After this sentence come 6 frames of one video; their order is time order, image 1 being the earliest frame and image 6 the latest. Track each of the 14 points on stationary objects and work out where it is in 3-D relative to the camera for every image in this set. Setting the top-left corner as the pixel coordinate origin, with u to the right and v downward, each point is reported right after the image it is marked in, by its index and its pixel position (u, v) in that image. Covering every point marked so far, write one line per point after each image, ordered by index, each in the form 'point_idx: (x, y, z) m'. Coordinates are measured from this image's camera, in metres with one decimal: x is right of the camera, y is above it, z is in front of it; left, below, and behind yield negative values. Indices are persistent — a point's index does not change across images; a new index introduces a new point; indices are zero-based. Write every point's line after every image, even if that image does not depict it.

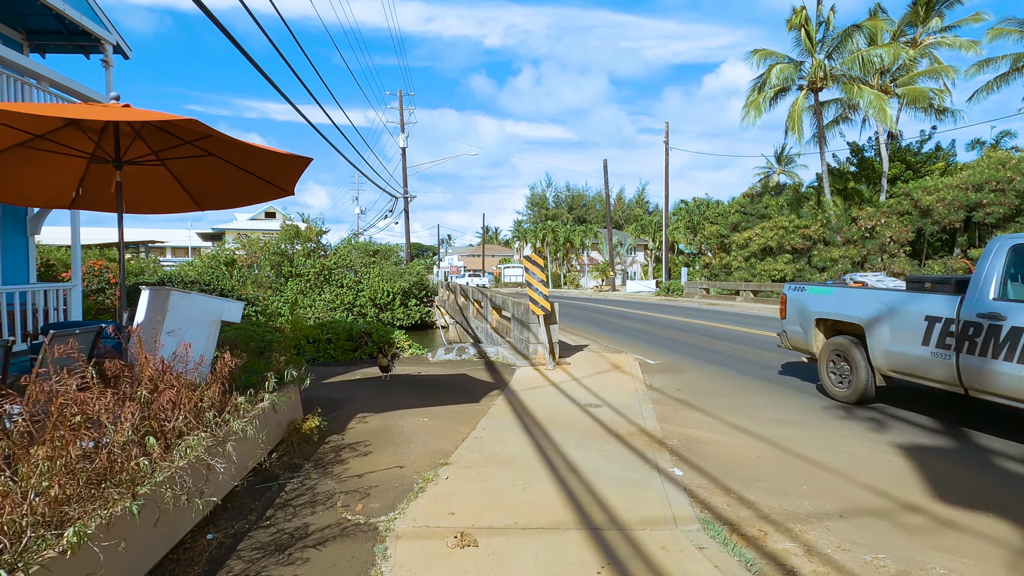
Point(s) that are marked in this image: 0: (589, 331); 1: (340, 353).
0: (+2.2, -1.2, +17.1) m
1: (-3.9, -1.5, +13.3) m
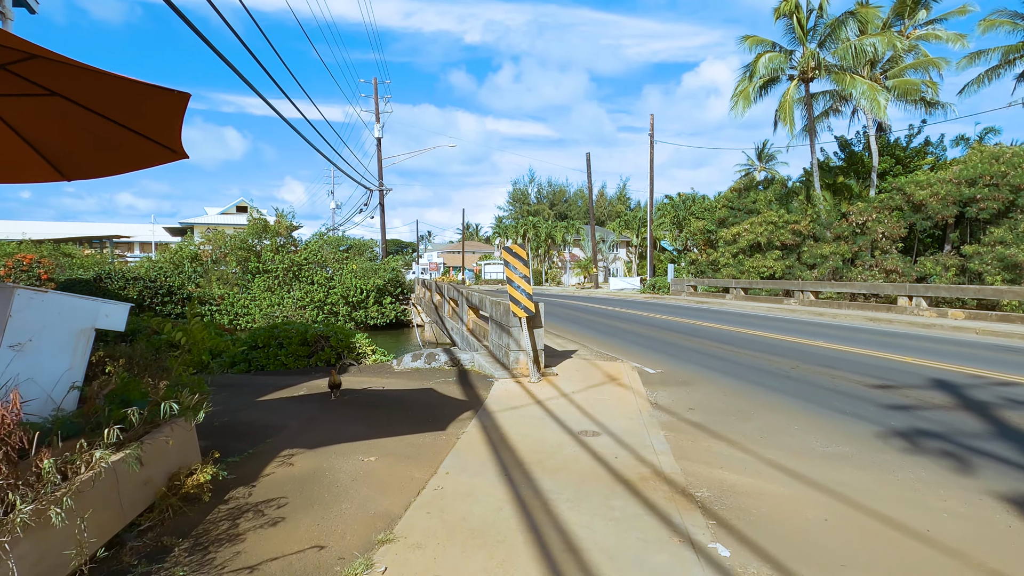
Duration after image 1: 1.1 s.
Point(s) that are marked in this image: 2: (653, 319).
0: (+1.7, -1.2, +15.6) m
1: (-4.3, -1.4, +11.6) m
2: (+4.7, -1.0, +19.9) m
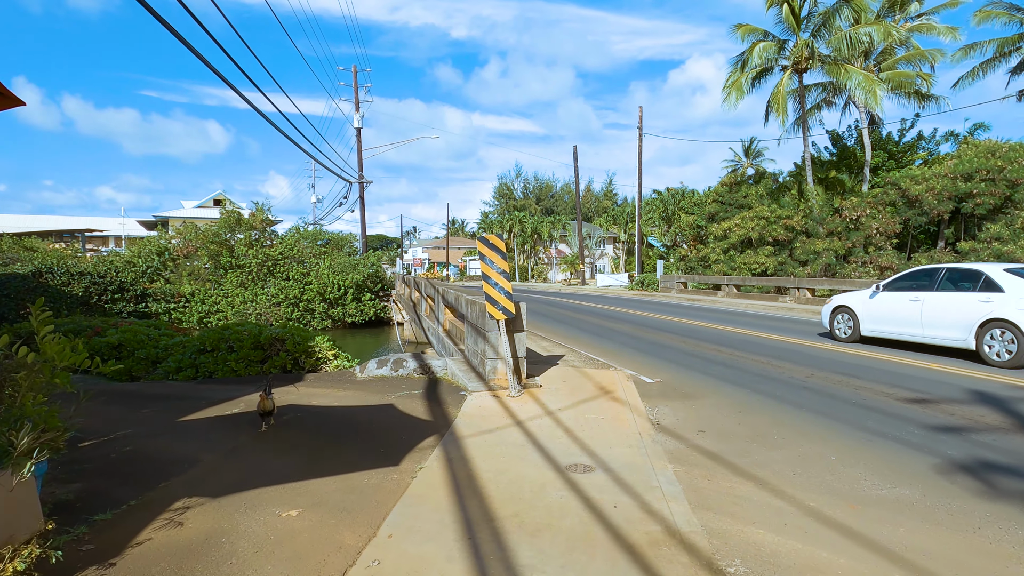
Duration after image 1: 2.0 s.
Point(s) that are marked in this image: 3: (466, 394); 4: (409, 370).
0: (+1.2, -1.1, +14.4) m
1: (-4.7, -1.4, +10.3) m
2: (+4.1, -0.9, +18.7) m
3: (-0.6, -1.3, +7.1) m
4: (-1.6, -1.3, +9.2) m
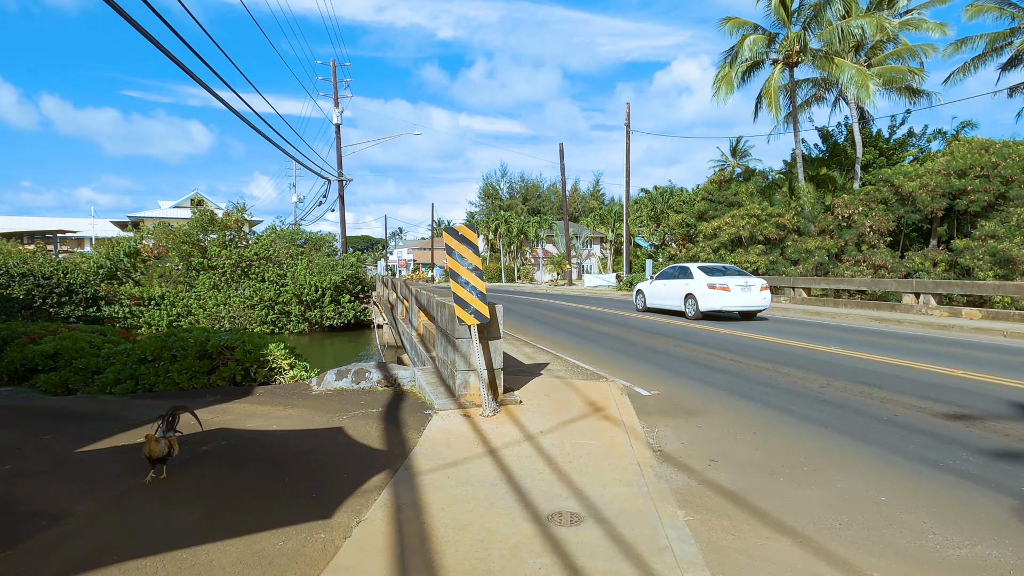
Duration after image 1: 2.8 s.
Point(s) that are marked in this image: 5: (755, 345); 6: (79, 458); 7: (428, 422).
0: (+0.8, -1.1, +13.4) m
1: (-5.0, -1.4, +9.1) m
2: (+3.6, -0.9, +17.7) m
3: (-0.8, -1.3, +6.0) m
4: (-1.9, -1.3, +8.0) m
5: (+4.6, -1.1, +11.2) m
6: (-3.6, -1.4, +4.9) m
7: (-0.8, -1.3, +5.8) m
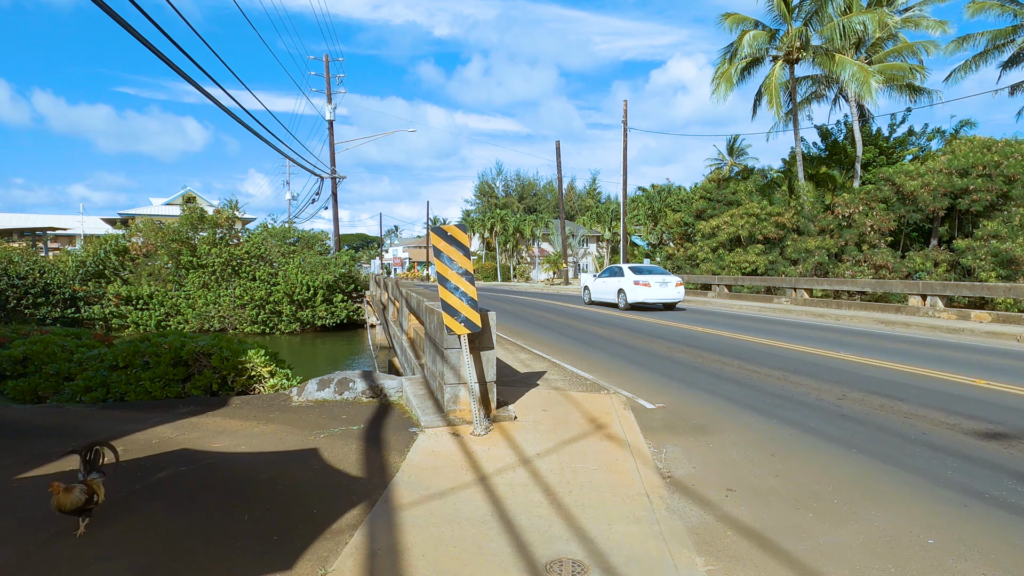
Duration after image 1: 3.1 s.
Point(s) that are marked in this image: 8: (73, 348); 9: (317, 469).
0: (+0.7, -1.1, +12.8) m
1: (-5.1, -1.4, +8.5) m
2: (+3.5, -1.0, +17.2) m
3: (-0.9, -1.3, +5.5) m
4: (-2.0, -1.3, +7.5) m
5: (+4.5, -1.1, +10.7) m
6: (-3.6, -1.5, +4.4) m
7: (-0.9, -1.4, +5.2) m
8: (-8.3, -1.1, +11.3) m
9: (-1.5, -1.4, +4.7) m
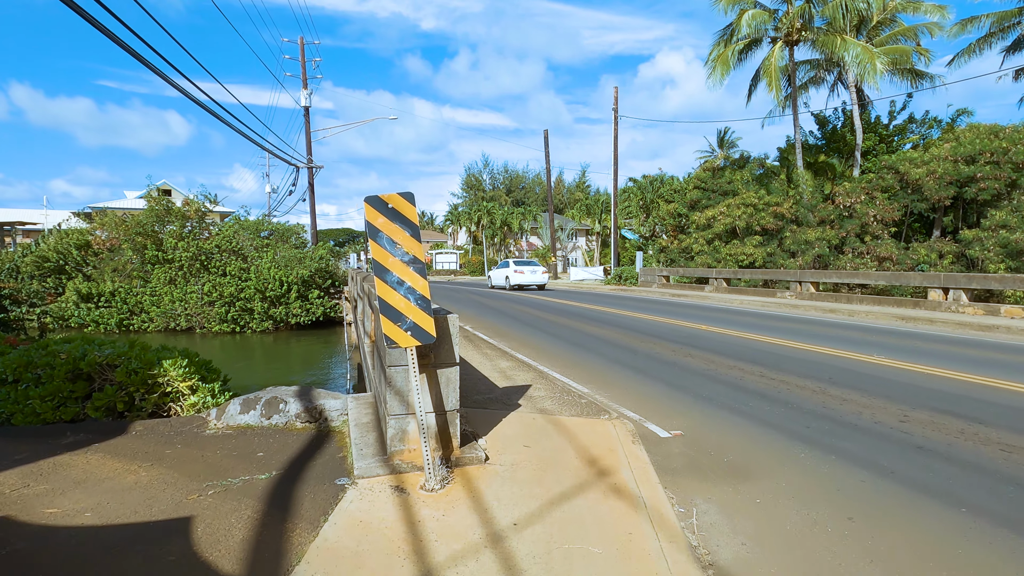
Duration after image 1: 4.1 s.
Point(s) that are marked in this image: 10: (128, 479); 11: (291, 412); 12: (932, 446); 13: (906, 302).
0: (+0.3, -1.0, +11.3) m
1: (-5.3, -1.4, +6.9) m
2: (+3.1, -0.8, +15.7) m
3: (-1.1, -1.3, +3.9) m
4: (-2.2, -1.3, +5.9) m
5: (+4.2, -1.0, +9.2) m
6: (-3.8, -1.5, +2.7) m
7: (-1.1, -1.3, +3.7) m
8: (-8.6, -1.1, +9.5) m
9: (-1.7, -1.4, +3.1) m
10: (-2.8, -1.4, +4.3) m
11: (-2.2, -1.2, +5.9) m
12: (+3.4, -1.3, +4.8) m
13: (+10.5, -0.4, +15.8) m
